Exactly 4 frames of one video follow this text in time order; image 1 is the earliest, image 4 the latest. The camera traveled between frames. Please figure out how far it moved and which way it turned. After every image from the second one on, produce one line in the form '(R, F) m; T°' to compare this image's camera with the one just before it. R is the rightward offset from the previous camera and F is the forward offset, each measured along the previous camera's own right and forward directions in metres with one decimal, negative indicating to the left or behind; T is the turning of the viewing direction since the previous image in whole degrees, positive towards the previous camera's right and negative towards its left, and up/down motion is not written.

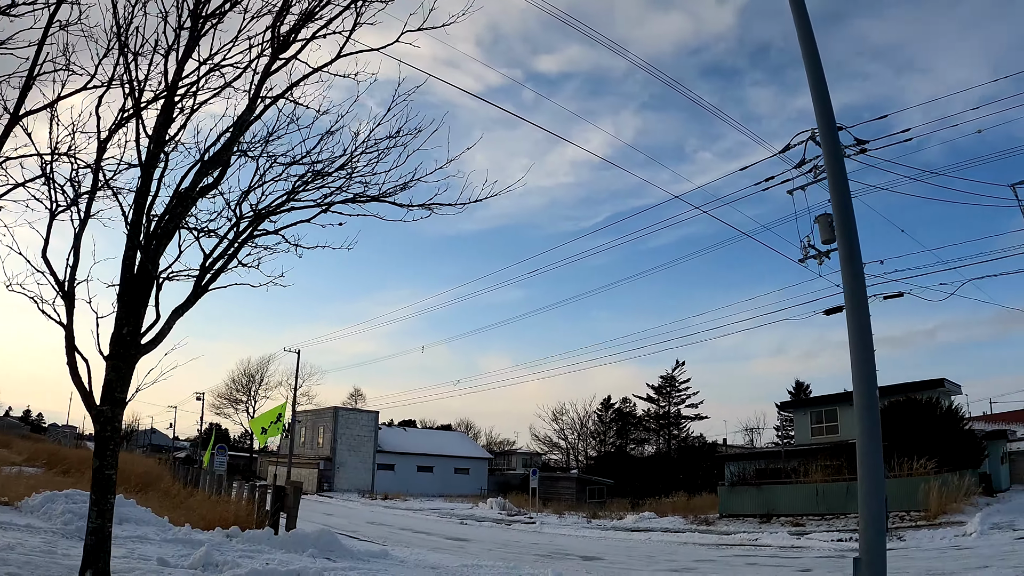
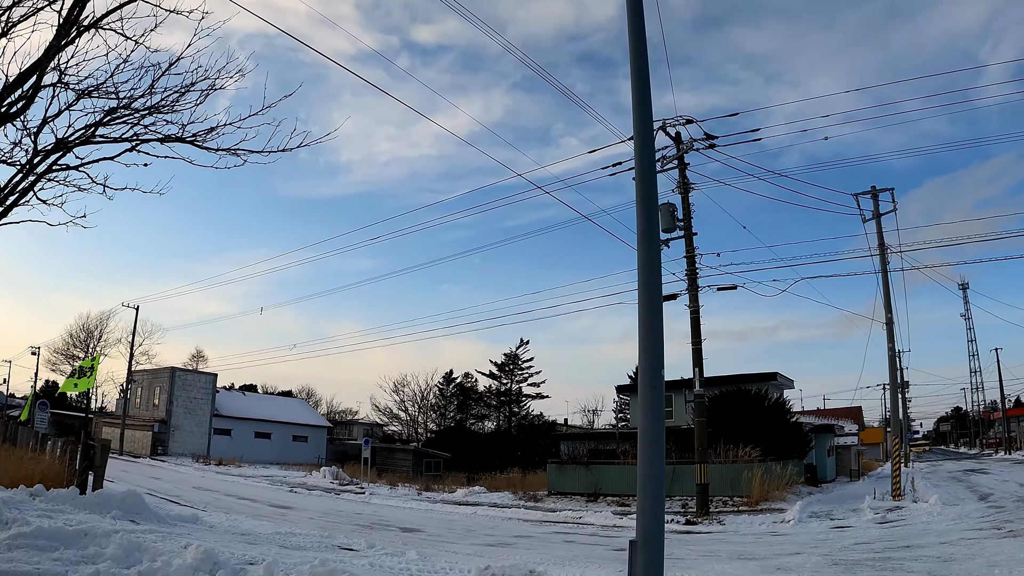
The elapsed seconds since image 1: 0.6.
(+1.1, +2.6) m; +12°
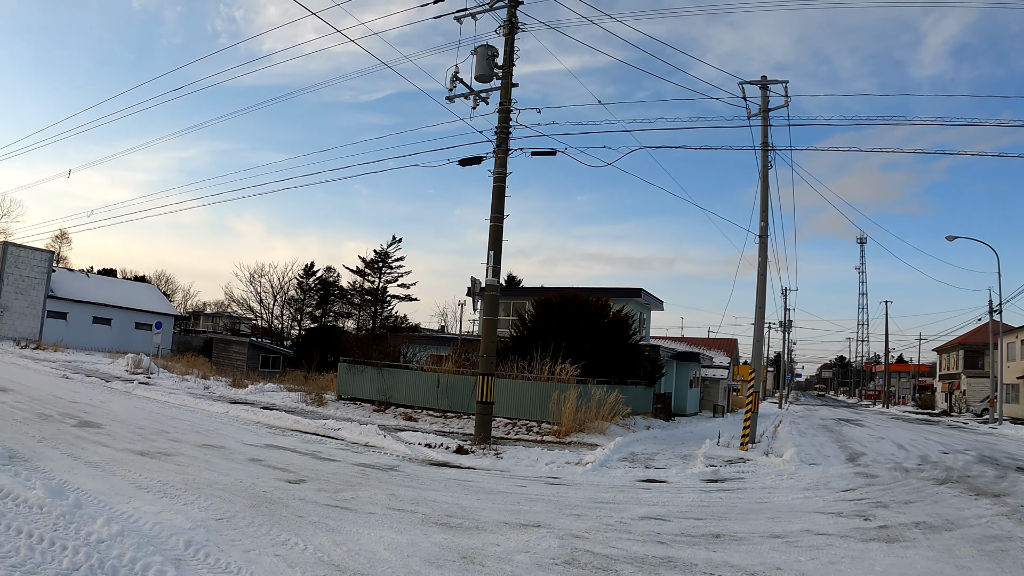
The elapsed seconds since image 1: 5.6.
(+4.1, +6.7) m; +8°
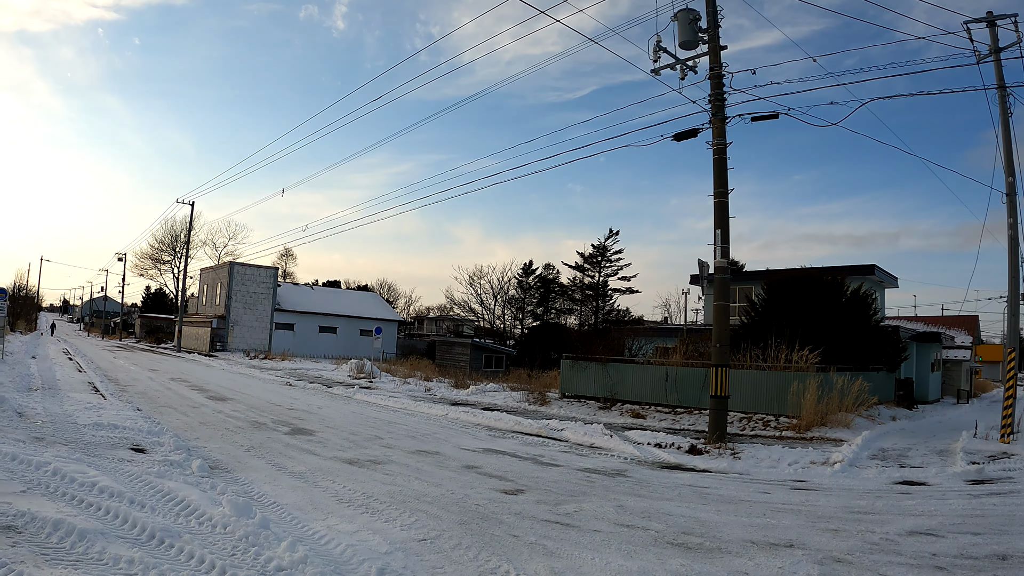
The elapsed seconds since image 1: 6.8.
(-0.3, +1.0) m; -17°
